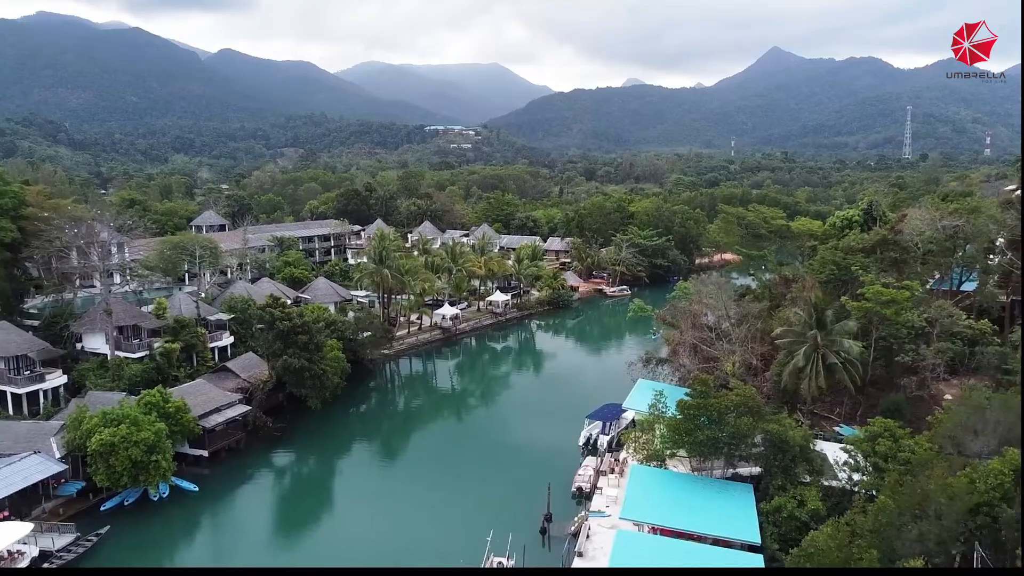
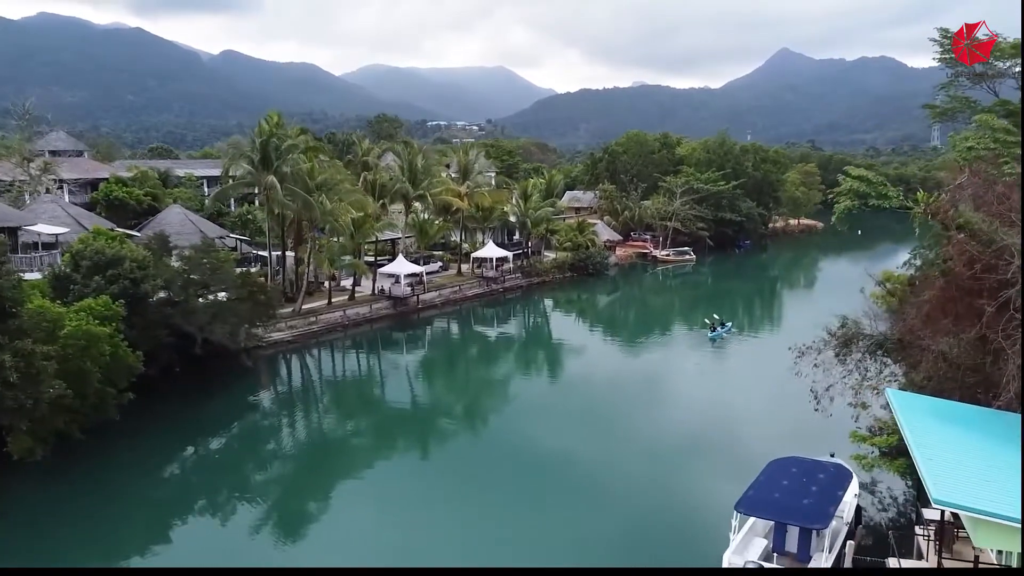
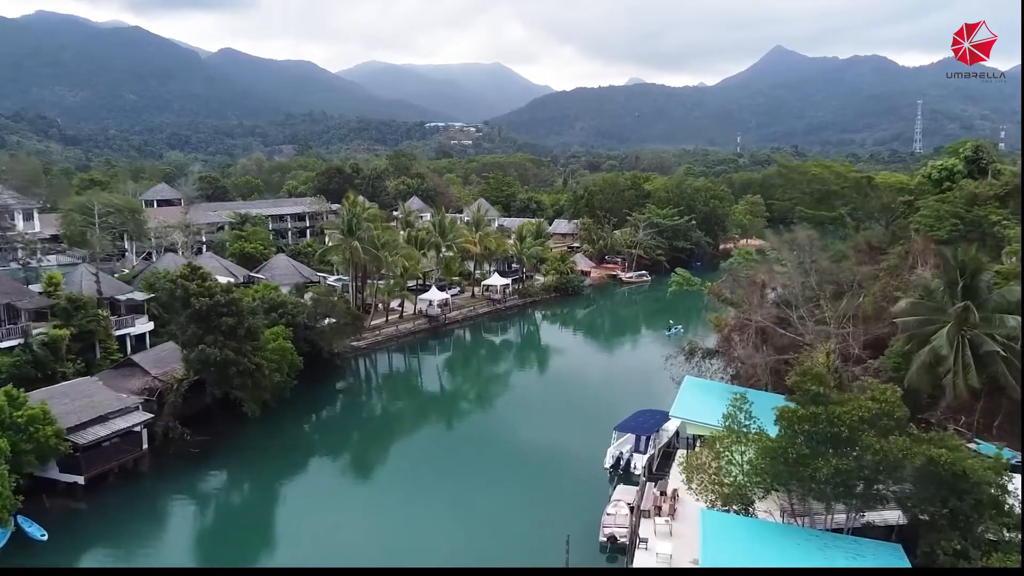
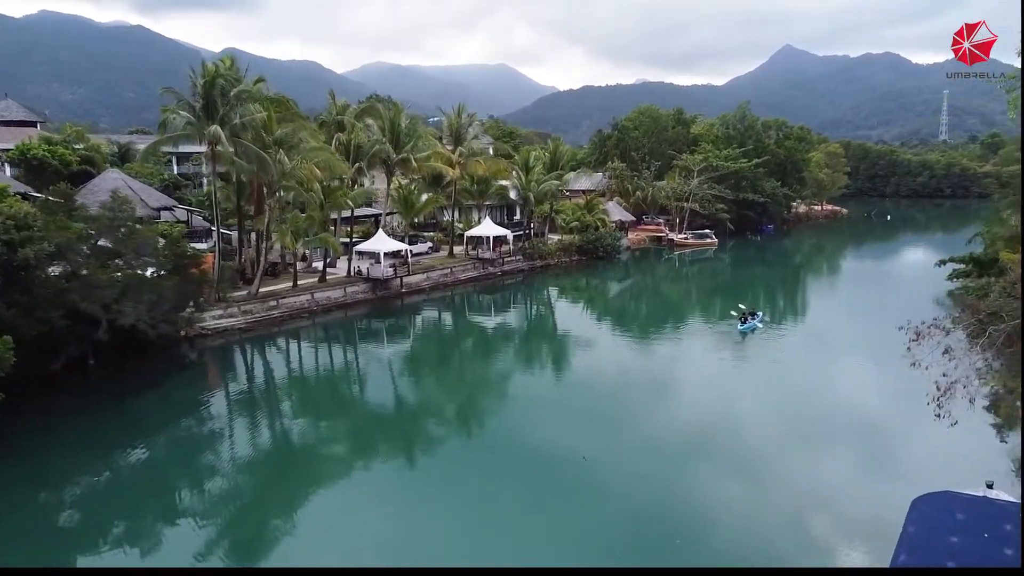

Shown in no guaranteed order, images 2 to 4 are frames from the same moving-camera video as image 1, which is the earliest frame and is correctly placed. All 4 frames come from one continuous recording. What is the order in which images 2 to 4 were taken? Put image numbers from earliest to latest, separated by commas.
3, 2, 4
